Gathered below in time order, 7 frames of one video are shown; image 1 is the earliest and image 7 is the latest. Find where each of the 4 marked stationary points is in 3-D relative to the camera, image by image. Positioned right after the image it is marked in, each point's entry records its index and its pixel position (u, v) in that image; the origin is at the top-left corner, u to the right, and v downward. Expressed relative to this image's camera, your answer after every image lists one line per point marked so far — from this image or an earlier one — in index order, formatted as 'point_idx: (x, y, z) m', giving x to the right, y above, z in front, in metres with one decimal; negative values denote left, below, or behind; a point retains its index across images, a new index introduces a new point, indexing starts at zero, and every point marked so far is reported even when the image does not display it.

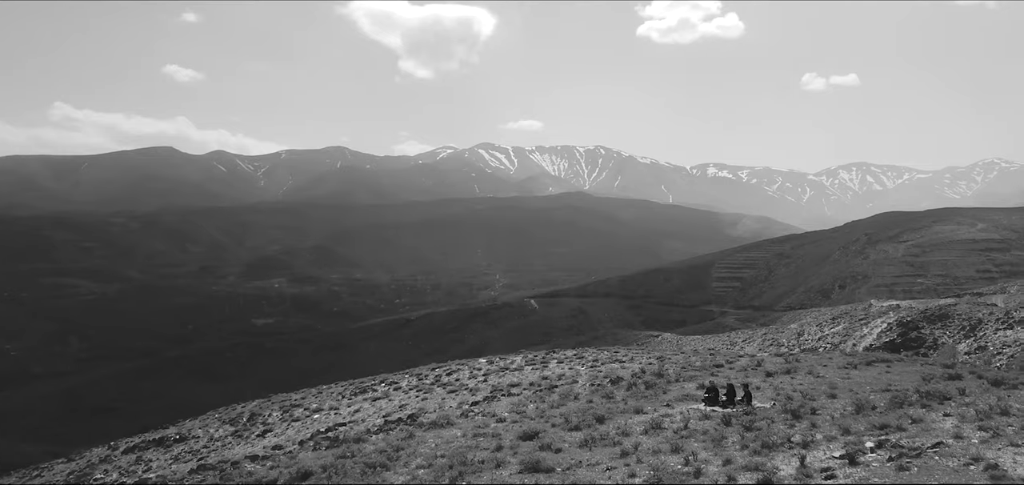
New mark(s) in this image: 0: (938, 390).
0: (+10.4, -3.6, +19.4) m
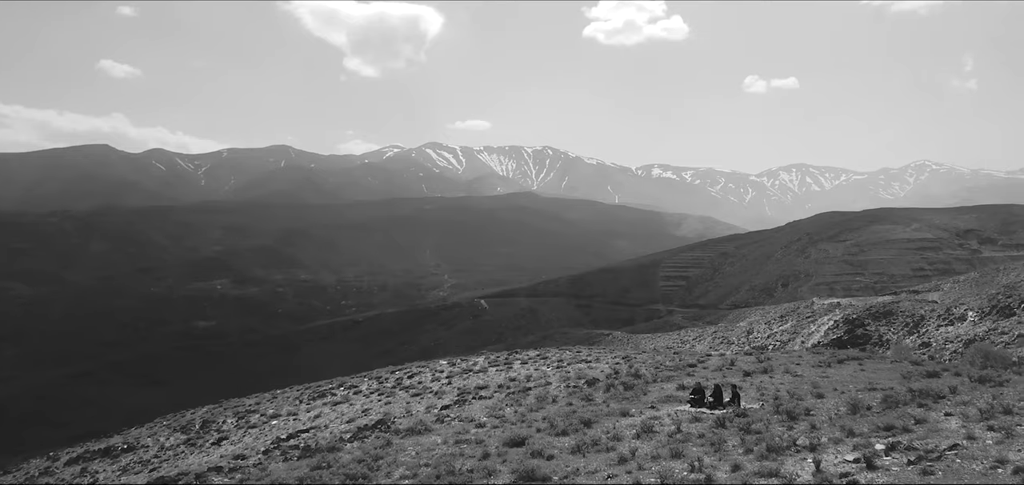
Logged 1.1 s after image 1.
0: (+10.0, -3.5, +19.3) m
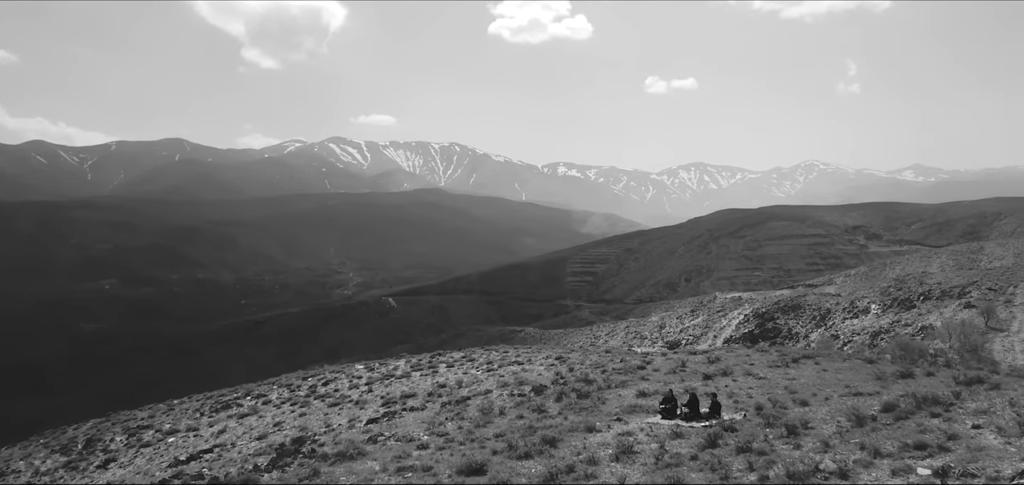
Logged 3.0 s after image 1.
0: (+9.0, -3.3, +17.6) m
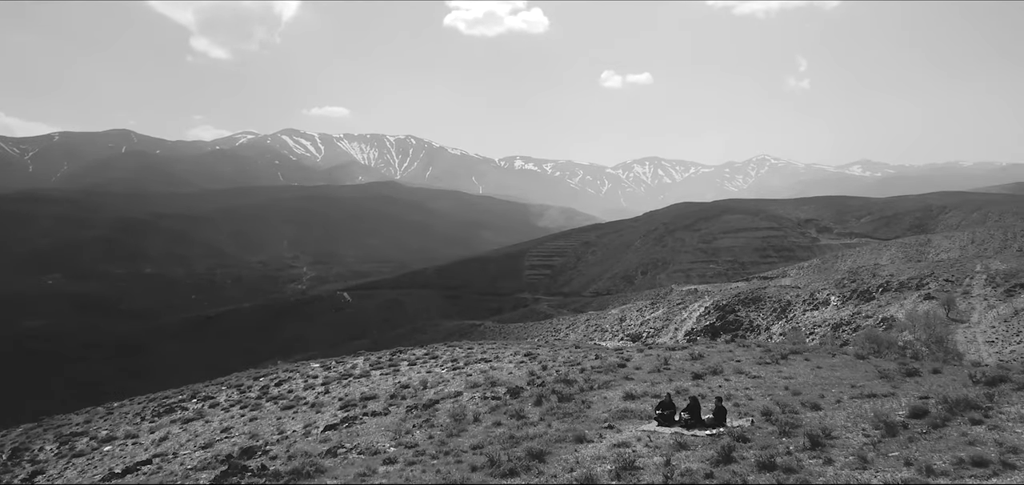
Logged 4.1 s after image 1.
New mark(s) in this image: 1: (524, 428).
0: (+8.6, -3.0, +16.0) m
1: (+0.2, -4.1, +17.7) m
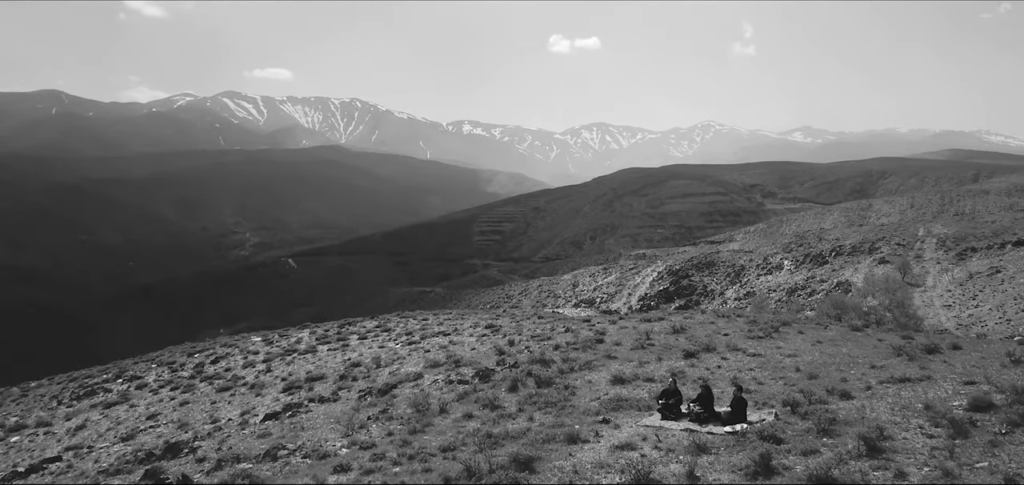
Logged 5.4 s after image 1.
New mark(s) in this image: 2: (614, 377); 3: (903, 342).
0: (+8.2, -2.3, +13.8) m
1: (-0.2, -3.4, +15.0) m
2: (+2.3, -3.0, +17.8) m
3: (+9.8, -2.5, +19.9) m
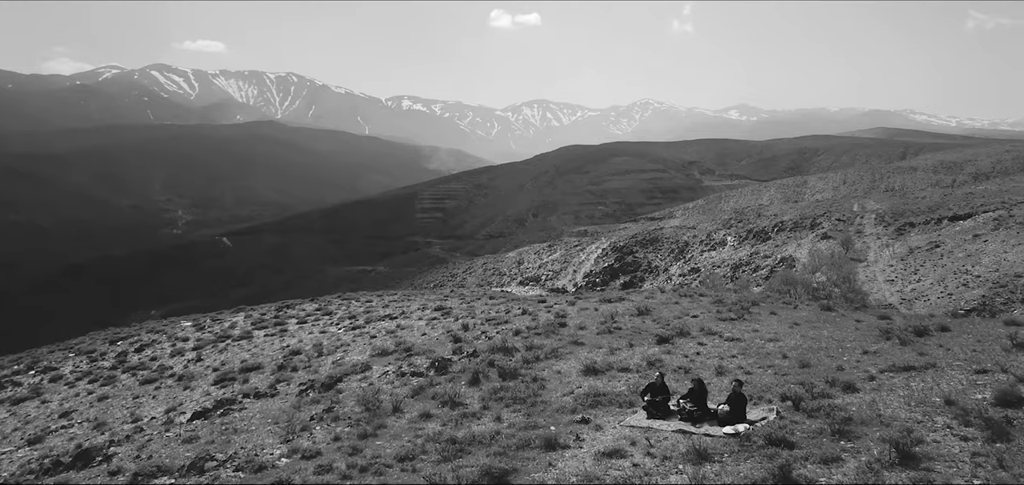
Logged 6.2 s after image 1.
0: (+7.7, -1.9, +12.5) m
1: (-0.8, -3.0, +13.2) m
2: (+1.5, -2.5, +16.2) m
3: (+8.8, -1.9, +18.8) m
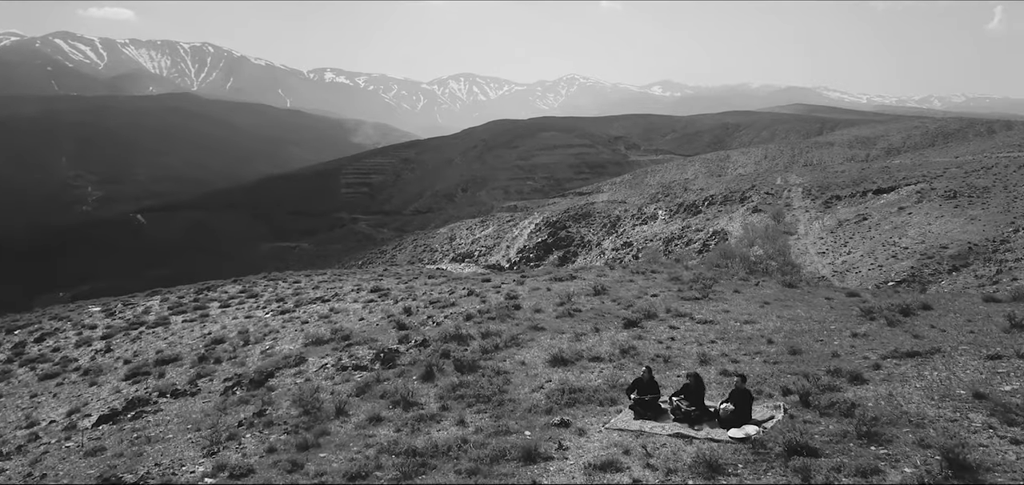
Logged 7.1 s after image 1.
0: (+7.2, -1.5, +11.5) m
1: (-1.3, -2.7, +11.3) m
2: (+0.7, -2.1, +14.6) m
3: (+7.7, -1.3, +17.8) m
